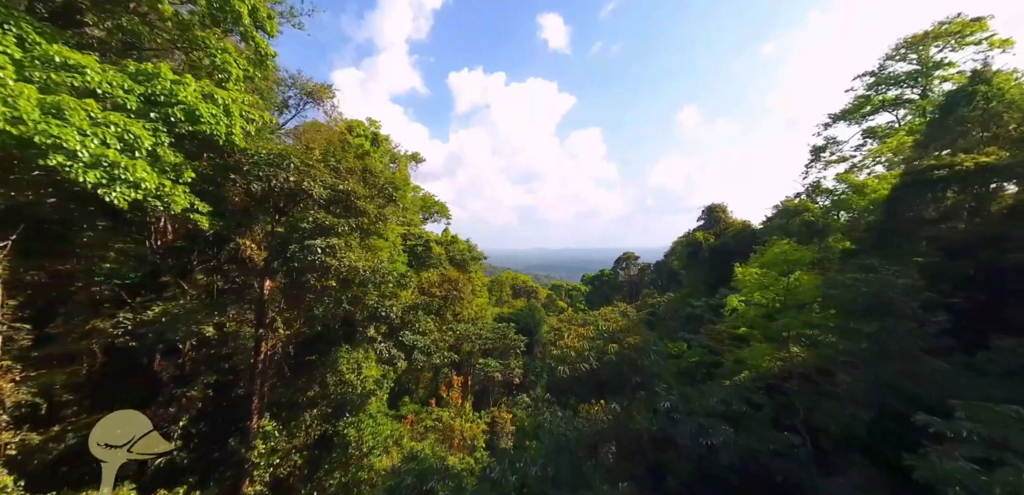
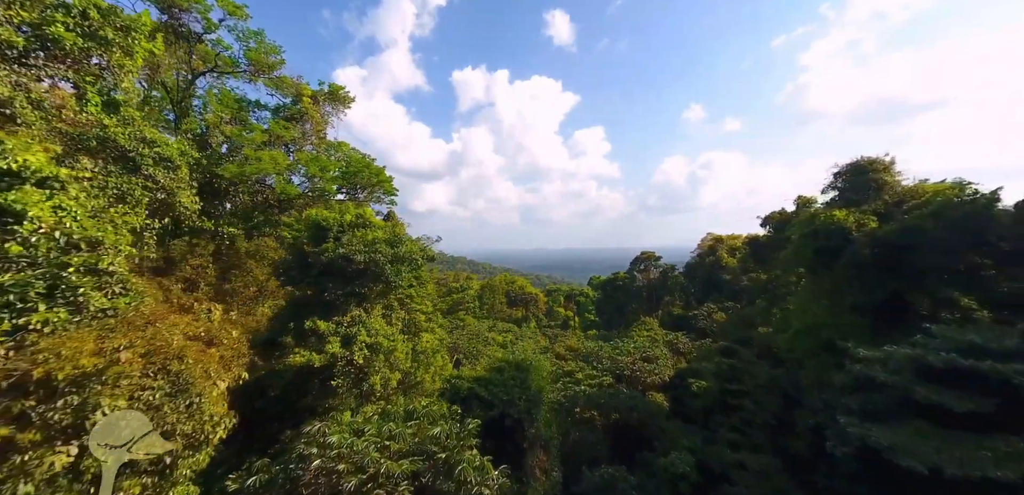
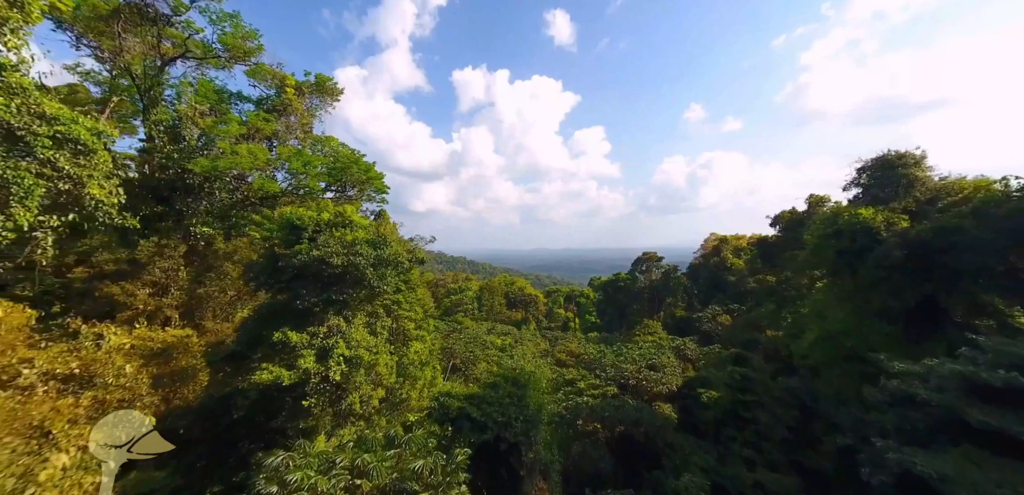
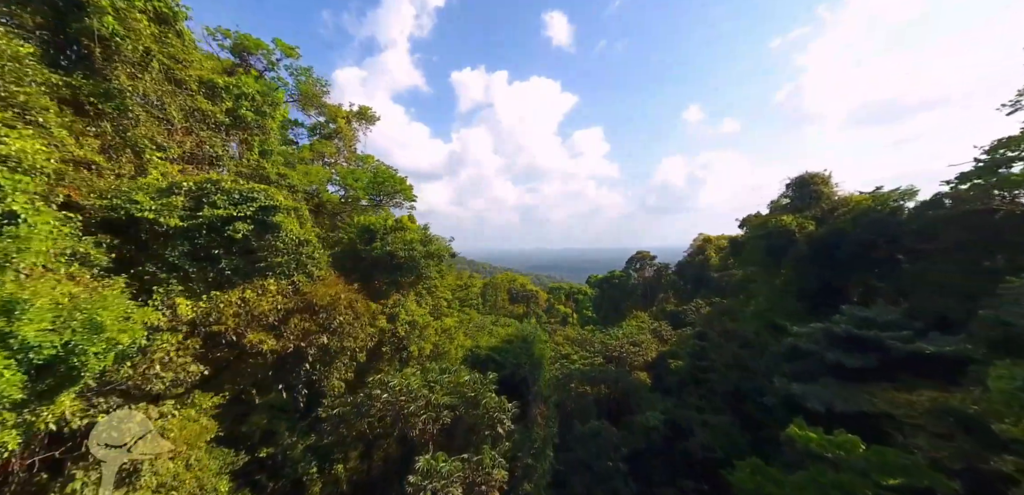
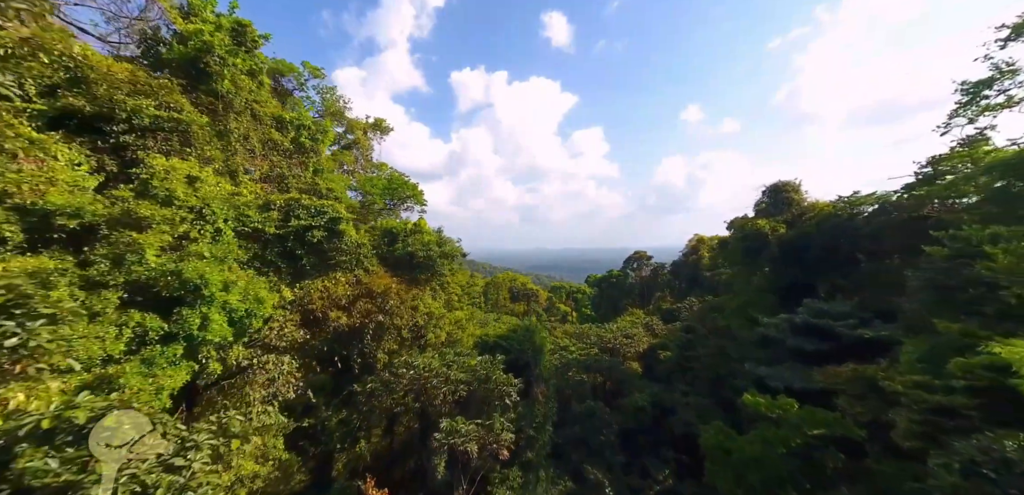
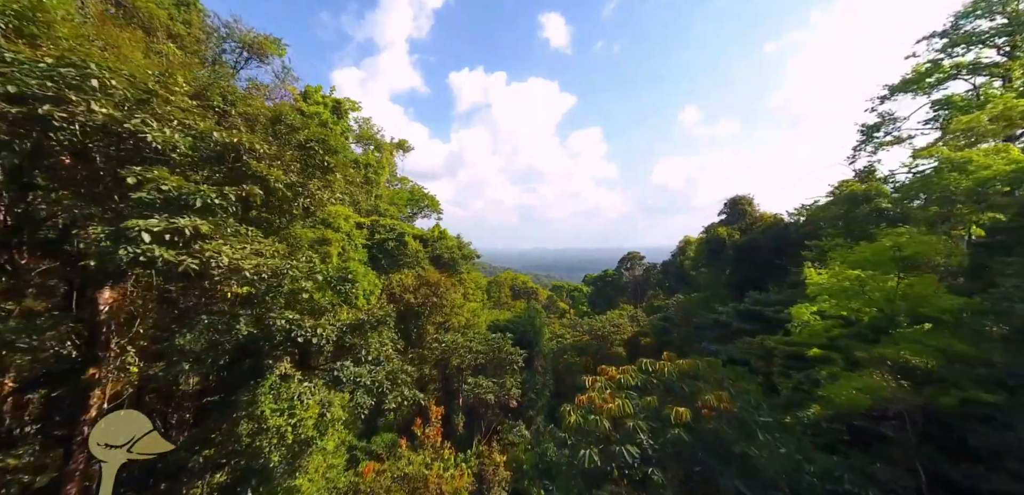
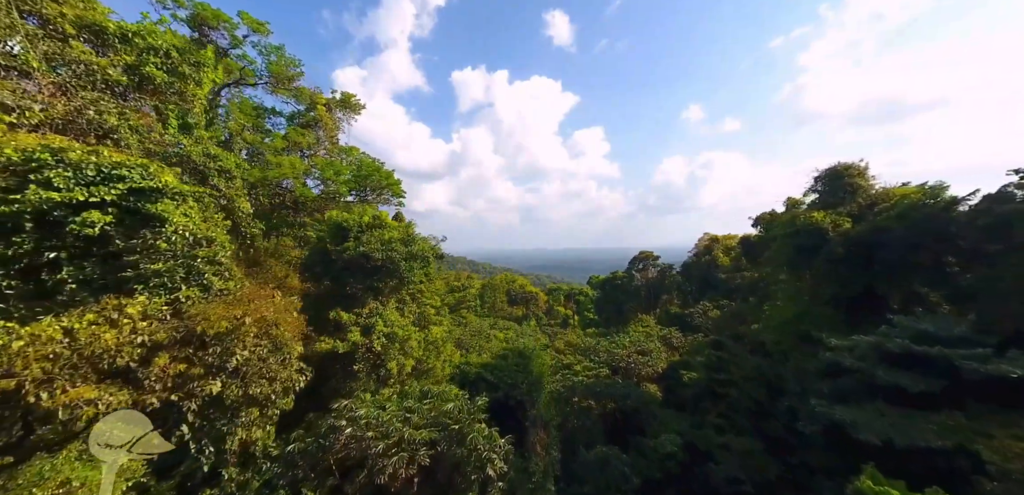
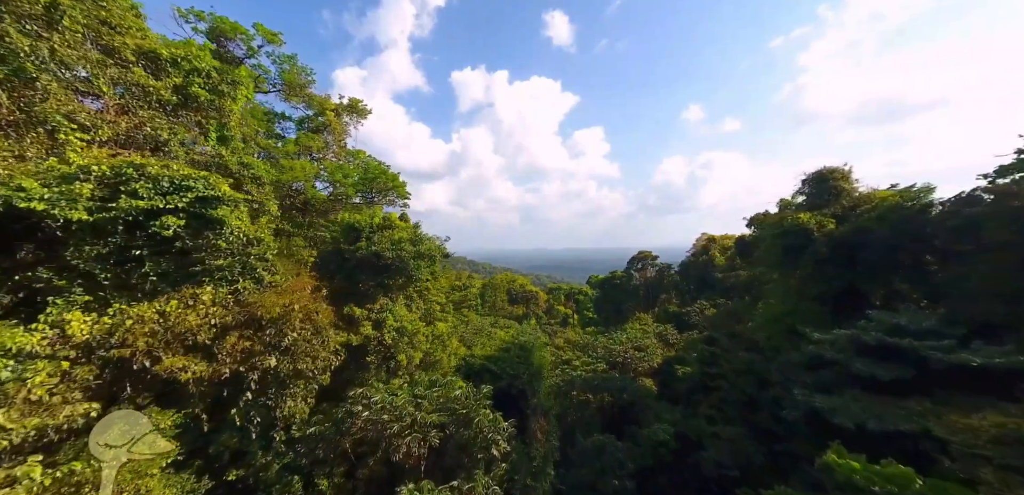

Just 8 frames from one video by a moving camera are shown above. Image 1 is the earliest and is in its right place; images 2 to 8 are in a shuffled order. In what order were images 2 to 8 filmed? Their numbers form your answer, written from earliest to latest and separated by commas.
6, 5, 4, 8, 7, 2, 3
